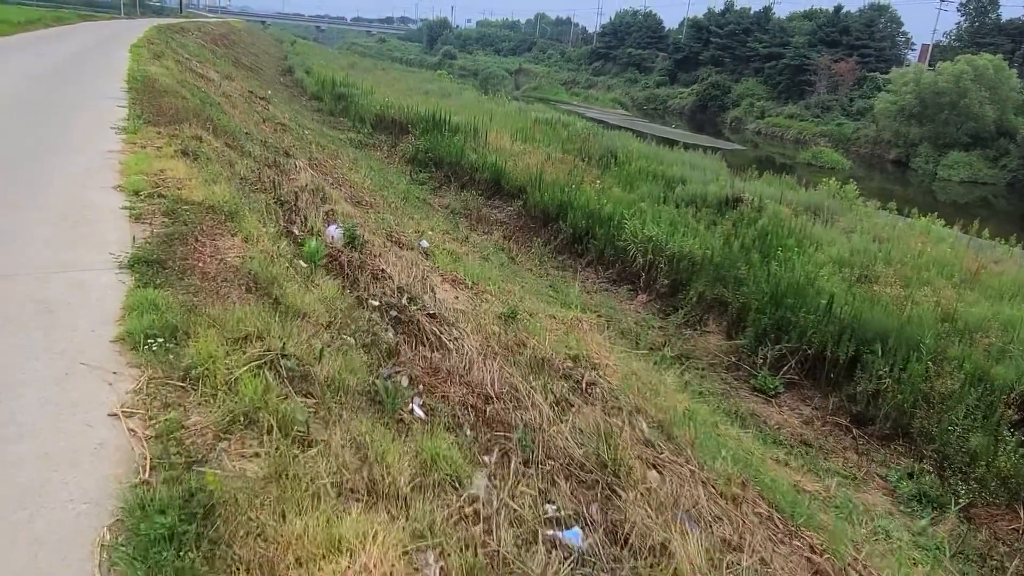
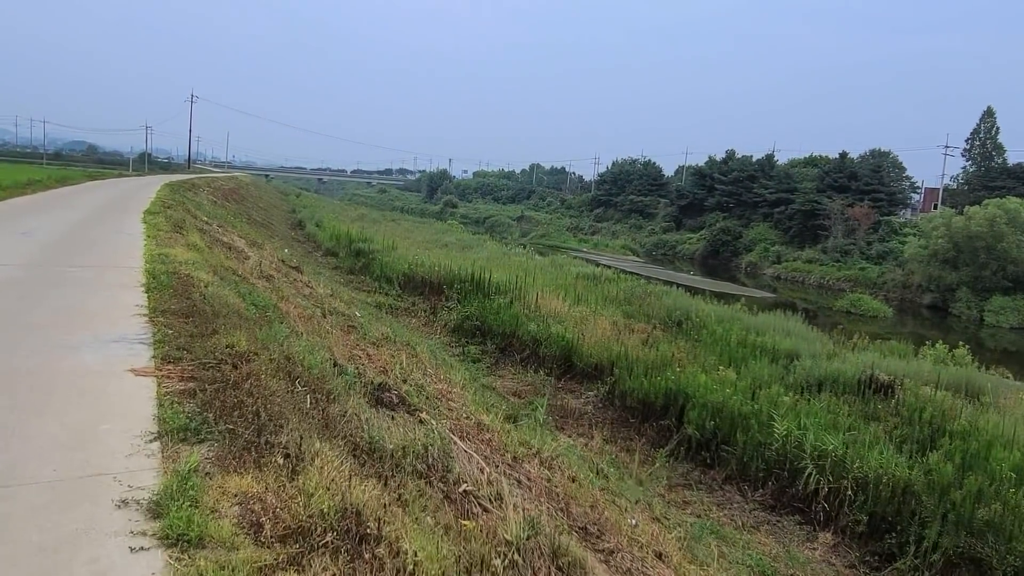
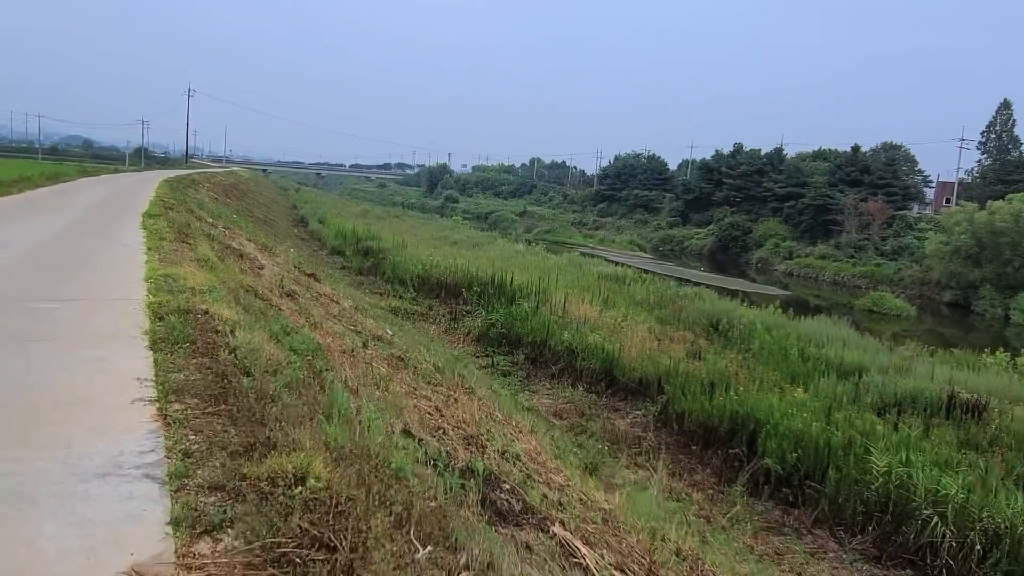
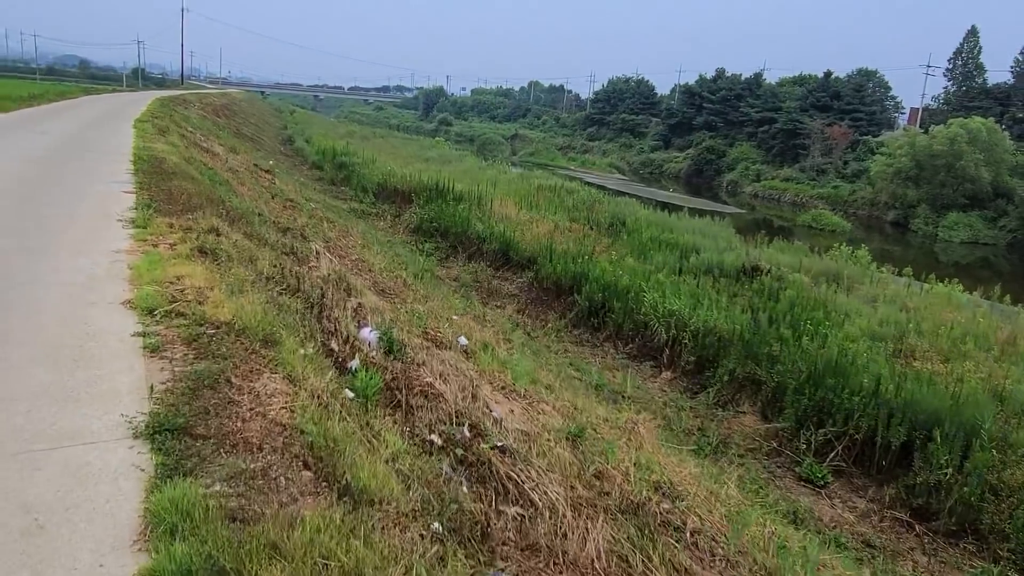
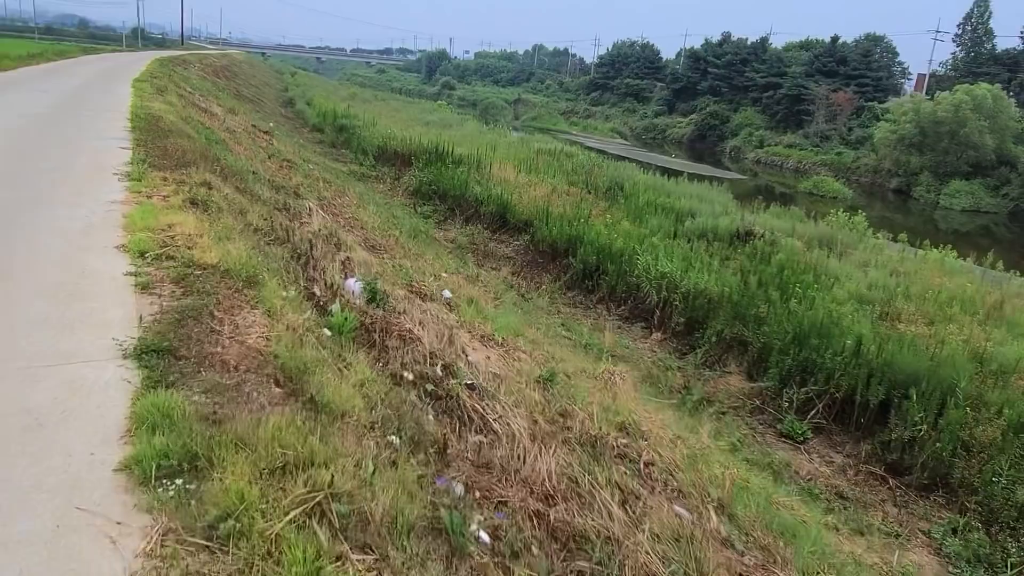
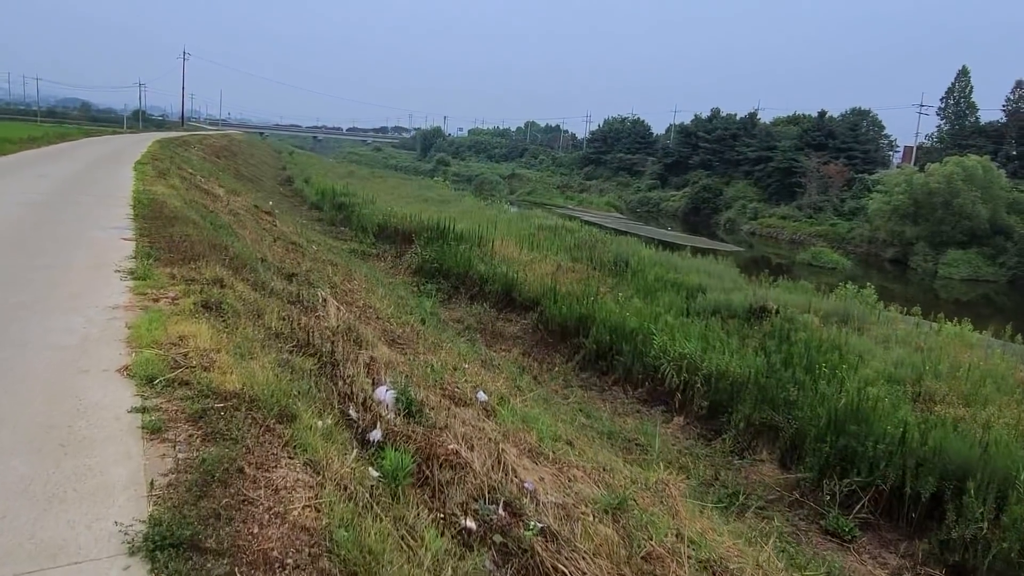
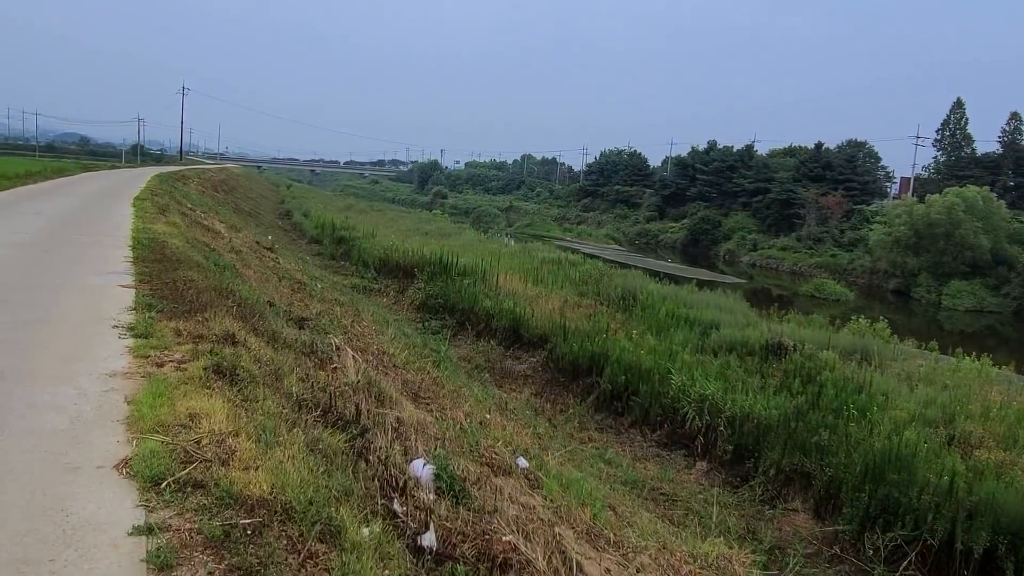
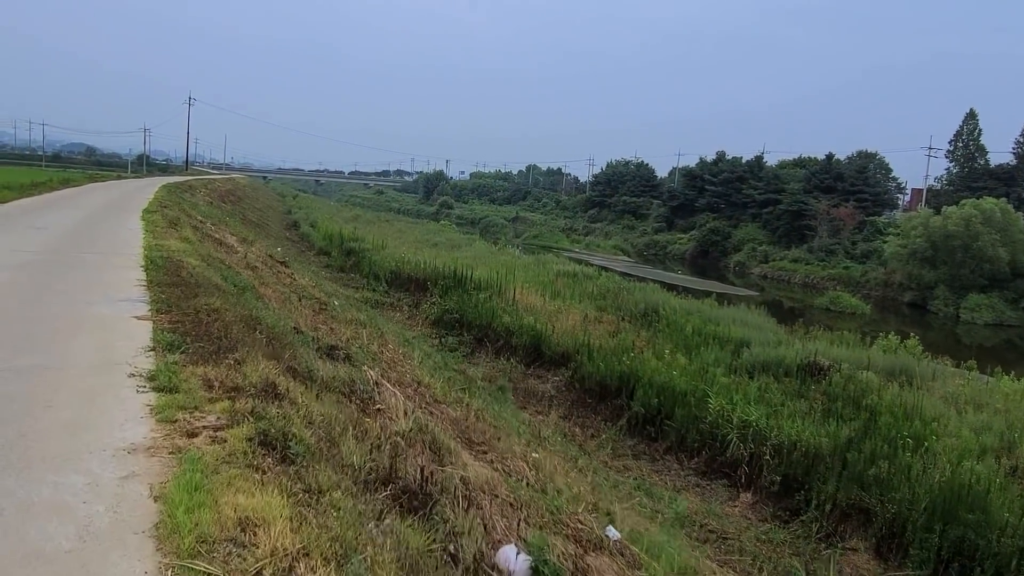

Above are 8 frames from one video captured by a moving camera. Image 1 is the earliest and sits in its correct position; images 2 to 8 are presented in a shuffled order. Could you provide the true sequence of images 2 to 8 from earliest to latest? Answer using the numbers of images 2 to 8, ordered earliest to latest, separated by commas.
5, 4, 6, 7, 8, 2, 3
